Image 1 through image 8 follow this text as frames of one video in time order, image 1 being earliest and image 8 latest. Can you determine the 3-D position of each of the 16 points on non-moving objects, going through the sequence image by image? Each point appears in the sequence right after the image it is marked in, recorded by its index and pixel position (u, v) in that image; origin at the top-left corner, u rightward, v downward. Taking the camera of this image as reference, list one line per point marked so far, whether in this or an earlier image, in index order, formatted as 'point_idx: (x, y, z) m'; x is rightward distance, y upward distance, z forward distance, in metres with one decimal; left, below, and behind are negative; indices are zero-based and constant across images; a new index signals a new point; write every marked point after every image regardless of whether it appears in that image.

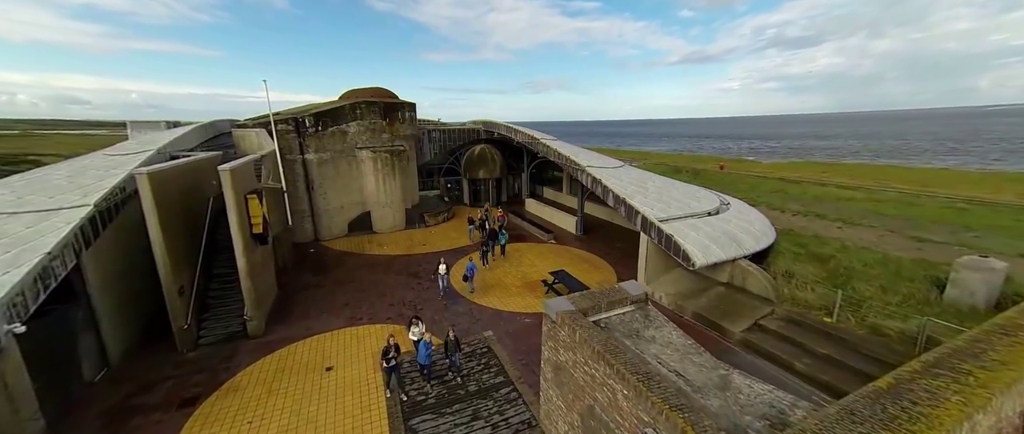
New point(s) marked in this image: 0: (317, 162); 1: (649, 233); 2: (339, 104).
0: (-9.7, +2.7, +16.5) m
1: (+4.7, -0.6, +11.2) m
2: (-9.5, +6.2, +17.9) m
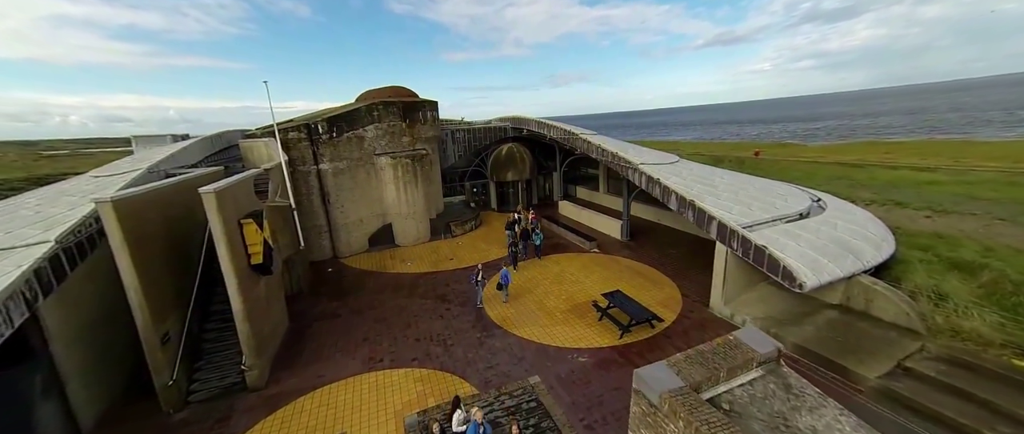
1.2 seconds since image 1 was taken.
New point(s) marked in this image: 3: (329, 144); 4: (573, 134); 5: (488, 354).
0: (-8.2, +2.0, +15.2) m
1: (+5.9, -0.7, +8.8) m
2: (-8.1, +5.6, +16.5) m
3: (-8.3, +3.3, +14.9) m
4: (+3.0, +4.1, +16.3) m
5: (-0.6, -3.6, +8.6) m
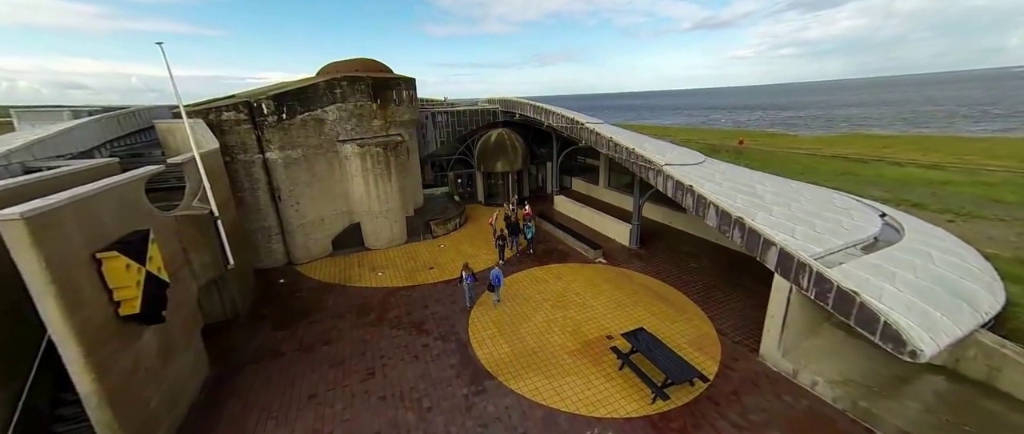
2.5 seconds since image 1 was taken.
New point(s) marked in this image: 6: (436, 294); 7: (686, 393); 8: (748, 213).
0: (-8.4, +2.0, +12.3) m
1: (+5.9, -1.3, +6.7) m
2: (-8.3, +5.6, +13.4) m
3: (-8.5, +3.3, +12.0) m
4: (+2.8, +3.9, +13.7) m
5: (-0.7, -4.1, +6.4) m
6: (-2.6, -2.7, +11.3) m
7: (+3.6, -3.7, +6.8) m
8: (+5.7, +0.1, +7.9) m
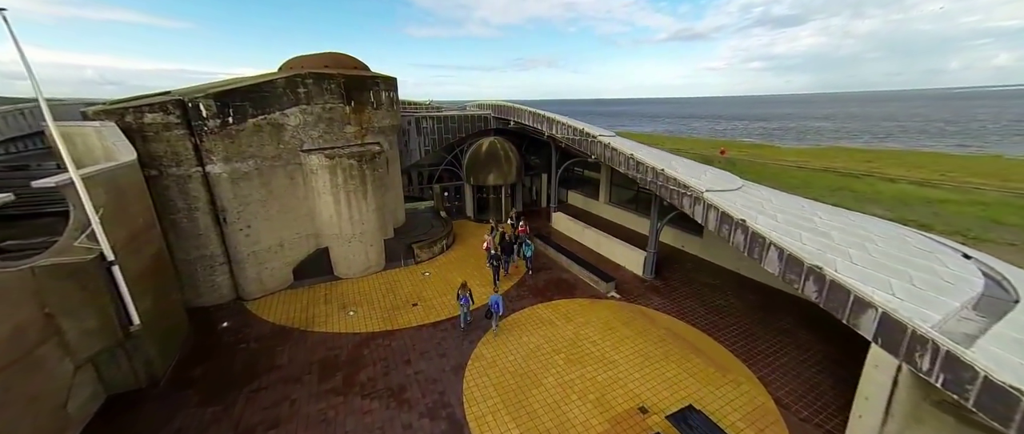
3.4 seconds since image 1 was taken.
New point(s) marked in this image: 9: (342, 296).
0: (-8.4, +1.1, +9.9) m
1: (+6.2, -2.2, +5.1) m
2: (-8.3, +4.7, +11.1) m
3: (-8.5, +2.4, +9.6) m
4: (+2.7, +3.0, +12.0) m
5: (-0.4, -4.9, +4.4) m
6: (-2.6, -3.5, +9.1) m
7: (+3.8, -4.5, +5.0) m
8: (+6.0, -0.8, +6.2) m
9: (-5.9, -2.7, +11.3) m
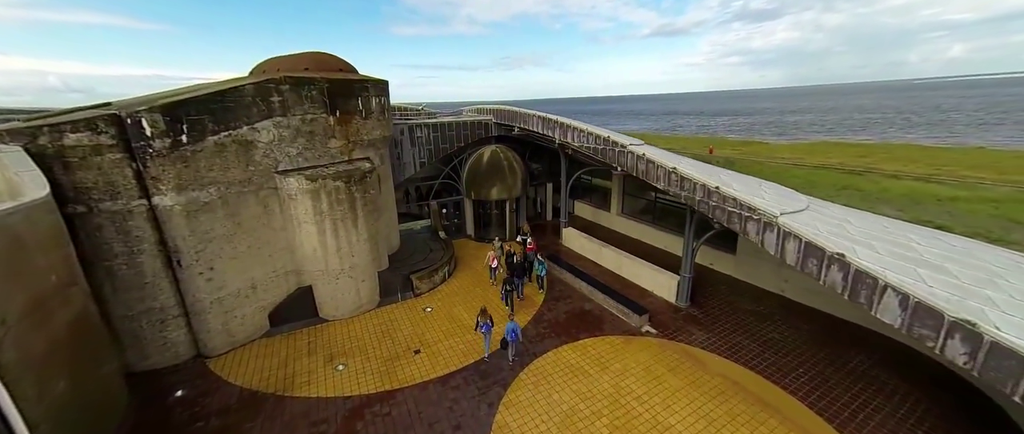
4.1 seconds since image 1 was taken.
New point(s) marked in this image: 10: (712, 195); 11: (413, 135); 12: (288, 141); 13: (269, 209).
0: (-7.8, +0.1, +8.0) m
1: (+6.9, -2.8, +3.6) m
2: (-7.9, +3.7, +9.2) m
3: (-7.9, +1.4, +7.7) m
4: (+3.2, +2.3, +10.4) m
5: (+0.5, -5.7, +2.7) m
6: (-1.9, -4.4, +7.4) m
7: (+4.7, -5.2, +3.4) m
8: (+6.7, -1.4, +4.8) m
9: (-5.3, -3.7, +9.5) m
10: (+4.7, +0.5, +7.8) m
11: (-4.7, +3.9, +15.4) m
12: (-6.4, +2.2, +9.4) m
13: (-6.9, +0.3, +9.2) m
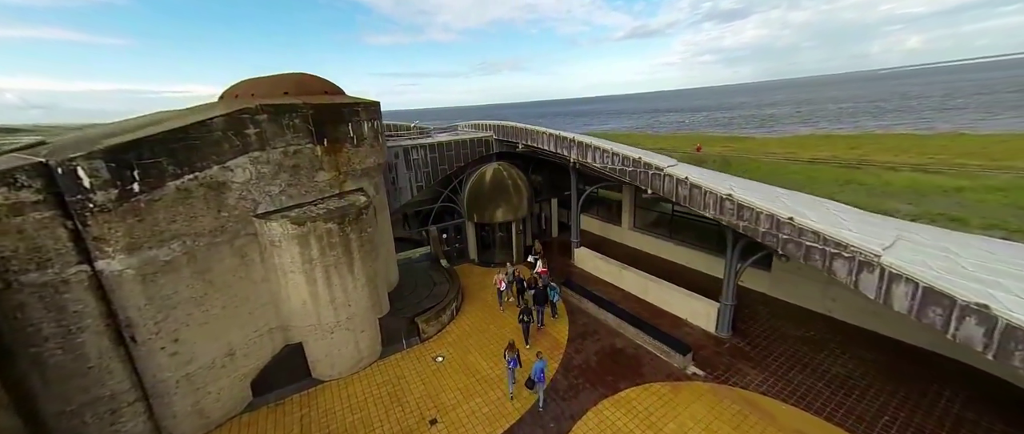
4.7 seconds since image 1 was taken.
0: (-7.2, -1.1, +6.5) m
1: (+7.8, -3.2, +2.4) m
2: (-7.5, +2.4, +7.8) m
3: (-7.4, +0.1, +6.2) m
4: (+3.6, +1.5, +9.2) m
5: (+1.5, -6.4, +1.3) m
6: (-1.0, -5.3, +6.0) m
7: (+5.7, -5.7, +2.1) m
8: (+7.4, -1.9, +3.6) m
9: (-4.5, -4.9, +8.0) m
10: (+5.3, -0.1, +6.6) m
11: (-4.4, +2.6, +14.1) m
12: (-5.9, +0.9, +8.0) m
13: (-6.3, -1.0, +7.8) m
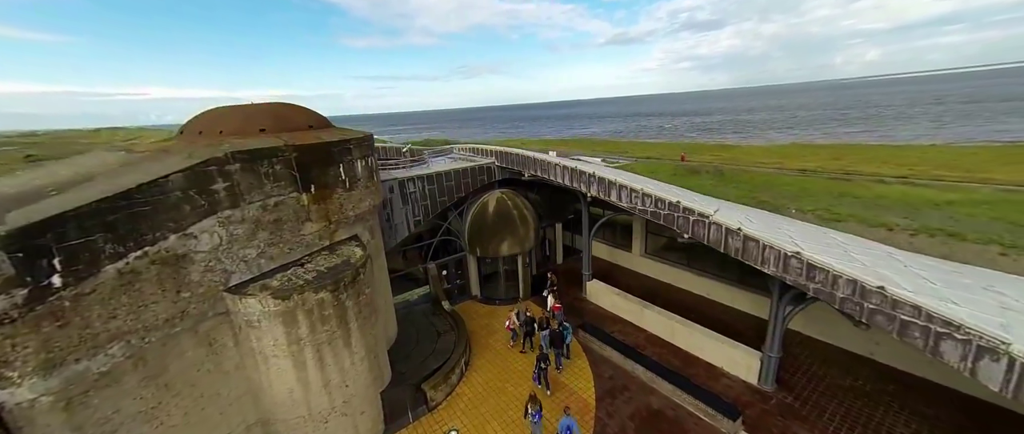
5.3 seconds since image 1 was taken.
0: (-6.4, -2.6, +4.9) m
1: (+8.7, -4.3, +1.5) m
2: (-6.9, +1.0, +6.2) m
3: (-6.6, -1.3, +4.6) m
4: (+4.2, +0.3, +8.1) m
5: (+2.6, -7.6, 0.0) m
6: (-0.1, -6.6, +4.6) m
7: (+6.7, -6.8, +1.1) m
8: (+8.3, -3.0, +2.7) m
9: (-3.8, -6.3, +6.5) m
10: (+6.0, -1.3, +5.6) m
11: (-4.1, +1.1, +12.6) m
12: (-5.3, -0.5, +6.4) m
13: (-5.6, -2.4, +6.2) m
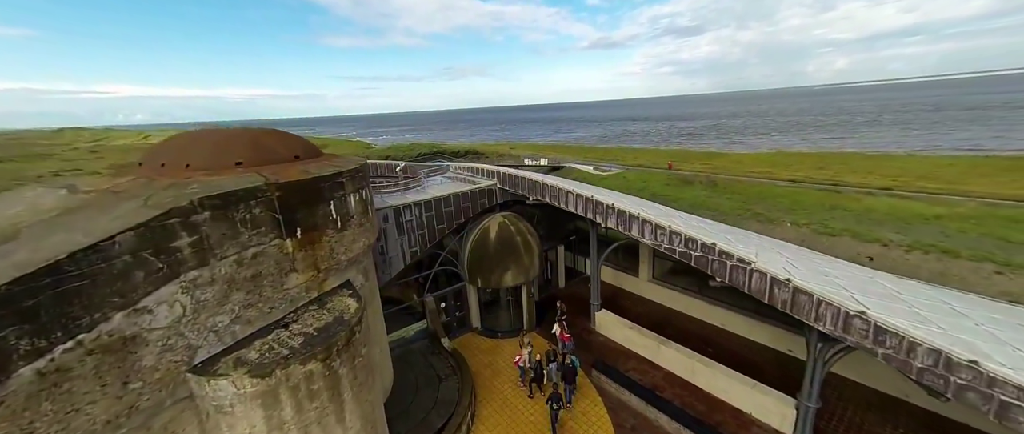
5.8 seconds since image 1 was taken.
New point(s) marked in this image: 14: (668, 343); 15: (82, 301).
0: (-5.9, -3.6, +3.6) m
1: (+9.4, -5.2, +0.9) m
2: (-6.4, -0.1, +4.9) m
3: (-6.1, -2.3, +3.4) m
4: (+4.6, -0.7, +7.3) m
5: (+3.4, -8.6, -0.9) m
6: (+0.4, -7.6, +3.6) m
7: (+7.4, -7.8, +0.4) m
8: (+8.9, -3.9, +2.0) m
9: (-3.3, -7.3, +5.3) m
10: (+6.5, -2.3, +4.9) m
11: (-3.9, 0.0, +11.5) m
12: (-4.8, -1.5, +5.3) m
13: (-5.1, -3.4, +5.0) m
14: (+5.3, -4.3, +11.1) m
15: (-5.5, -1.1, +4.1) m
